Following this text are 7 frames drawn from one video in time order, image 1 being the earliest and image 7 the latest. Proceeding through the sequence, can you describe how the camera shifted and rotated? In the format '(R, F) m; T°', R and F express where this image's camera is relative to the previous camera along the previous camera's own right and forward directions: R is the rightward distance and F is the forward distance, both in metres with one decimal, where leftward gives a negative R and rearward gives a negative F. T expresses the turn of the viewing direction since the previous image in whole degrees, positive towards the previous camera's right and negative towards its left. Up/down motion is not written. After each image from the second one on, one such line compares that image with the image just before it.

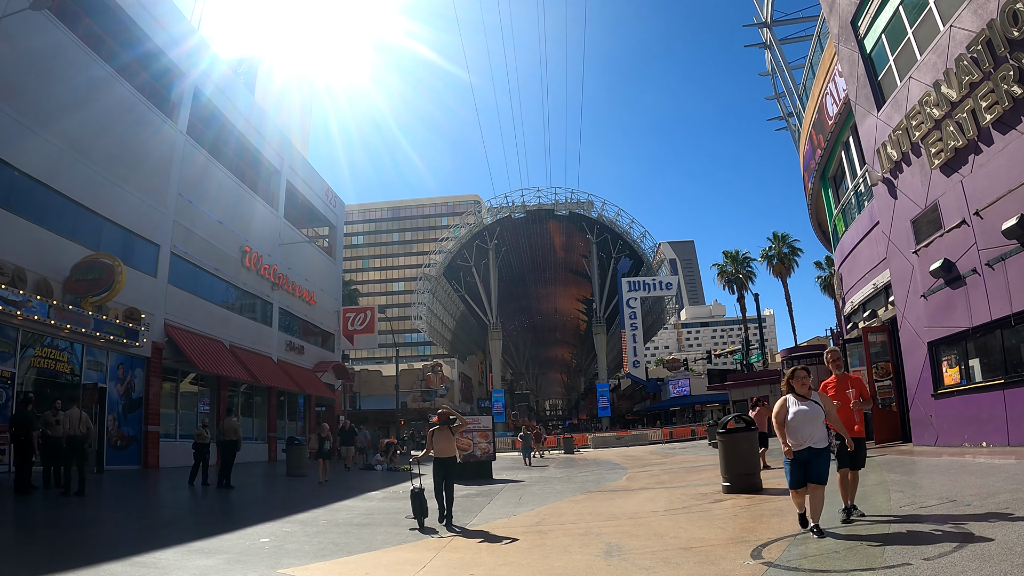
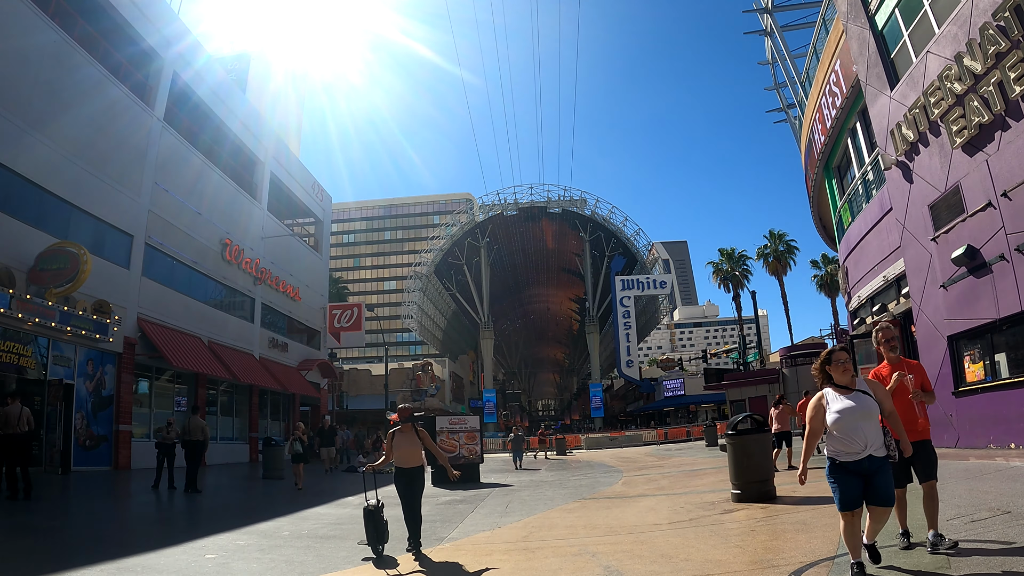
(+0.1, +1.0) m; +1°
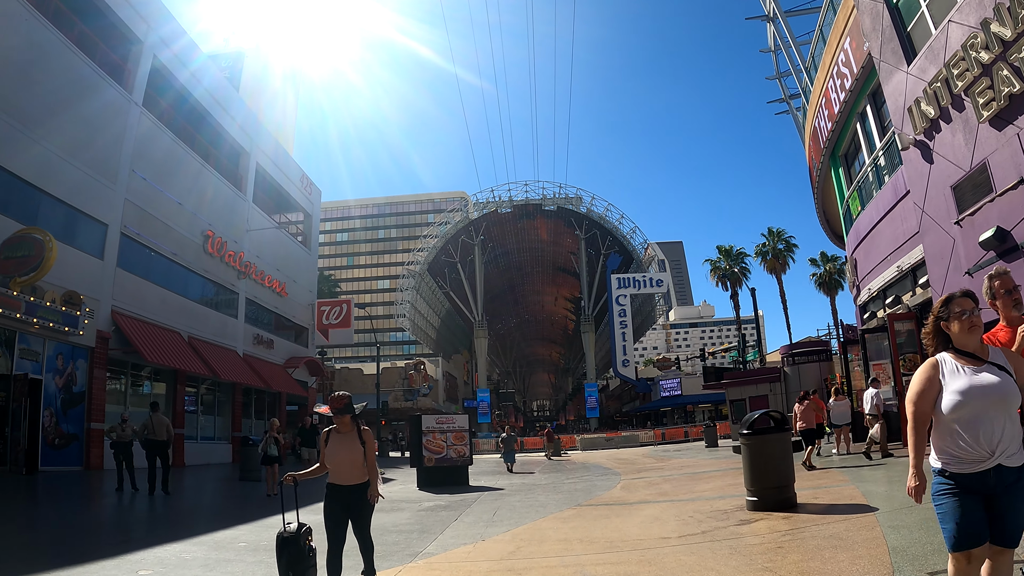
(+0.1, +1.0) m; 0°
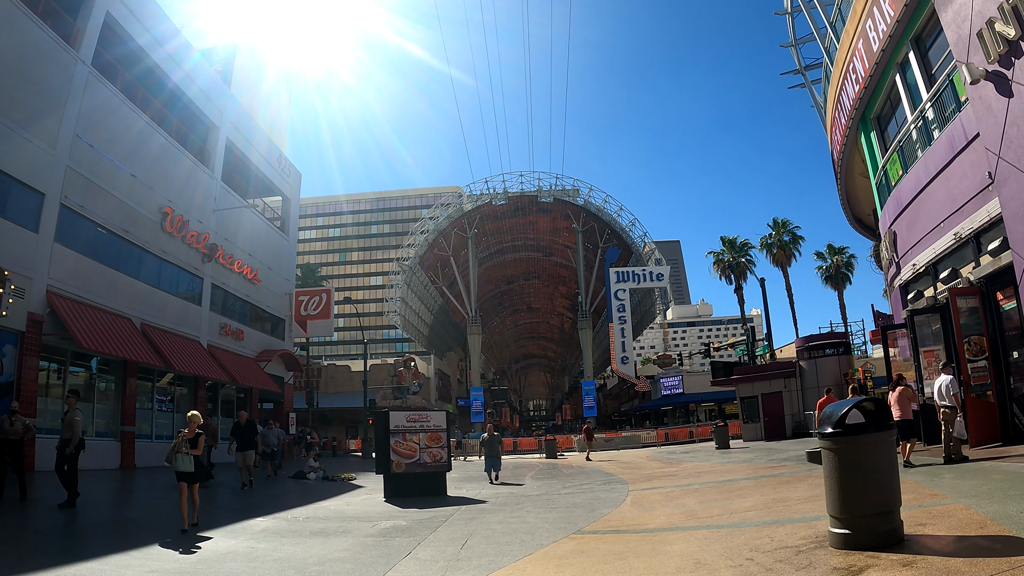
(+0.2, +2.4) m; 0°
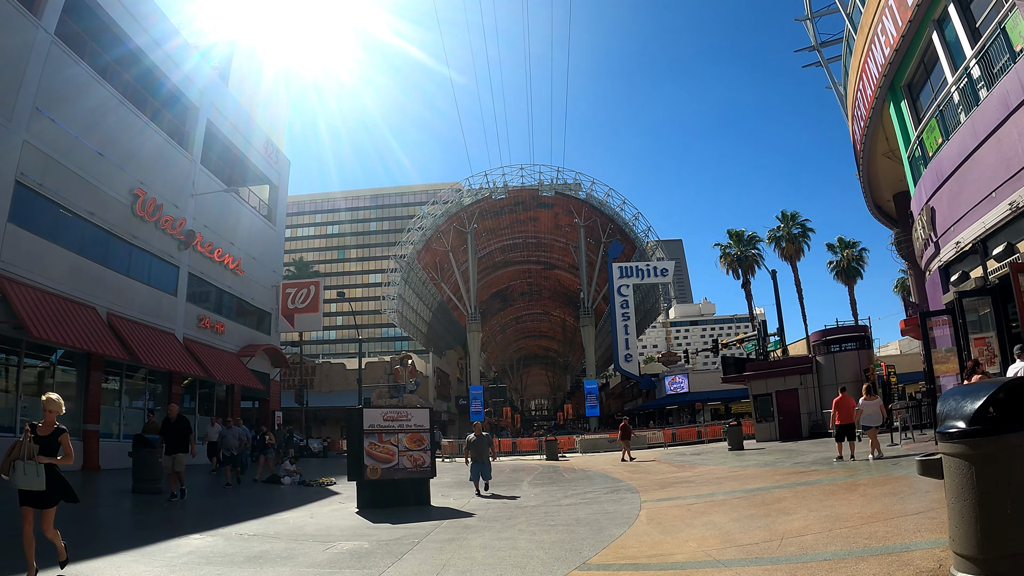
(+0.1, +1.6) m; 0°
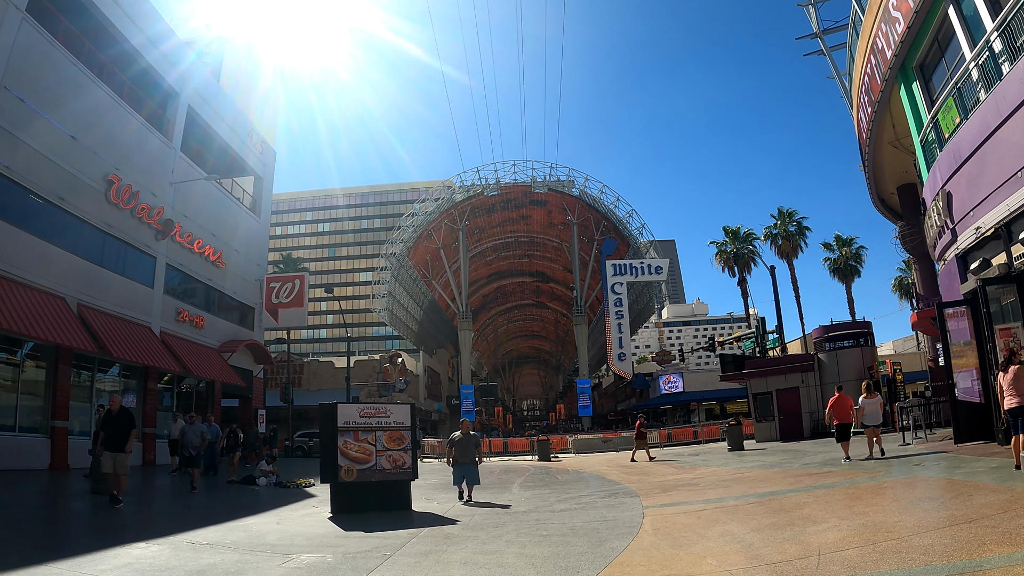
(0.0, +0.9) m; +1°
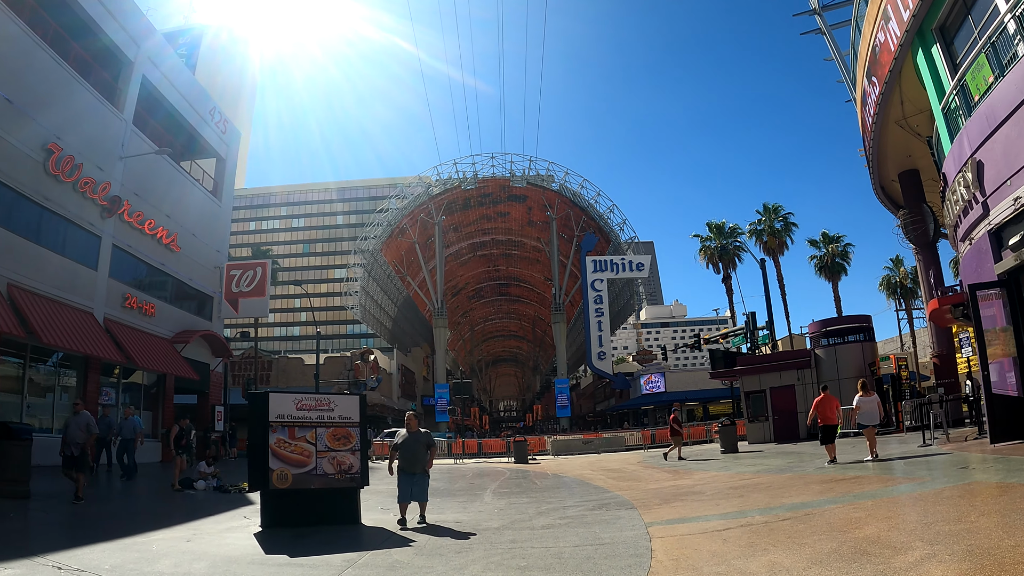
(+0.1, +1.7) m; +2°
